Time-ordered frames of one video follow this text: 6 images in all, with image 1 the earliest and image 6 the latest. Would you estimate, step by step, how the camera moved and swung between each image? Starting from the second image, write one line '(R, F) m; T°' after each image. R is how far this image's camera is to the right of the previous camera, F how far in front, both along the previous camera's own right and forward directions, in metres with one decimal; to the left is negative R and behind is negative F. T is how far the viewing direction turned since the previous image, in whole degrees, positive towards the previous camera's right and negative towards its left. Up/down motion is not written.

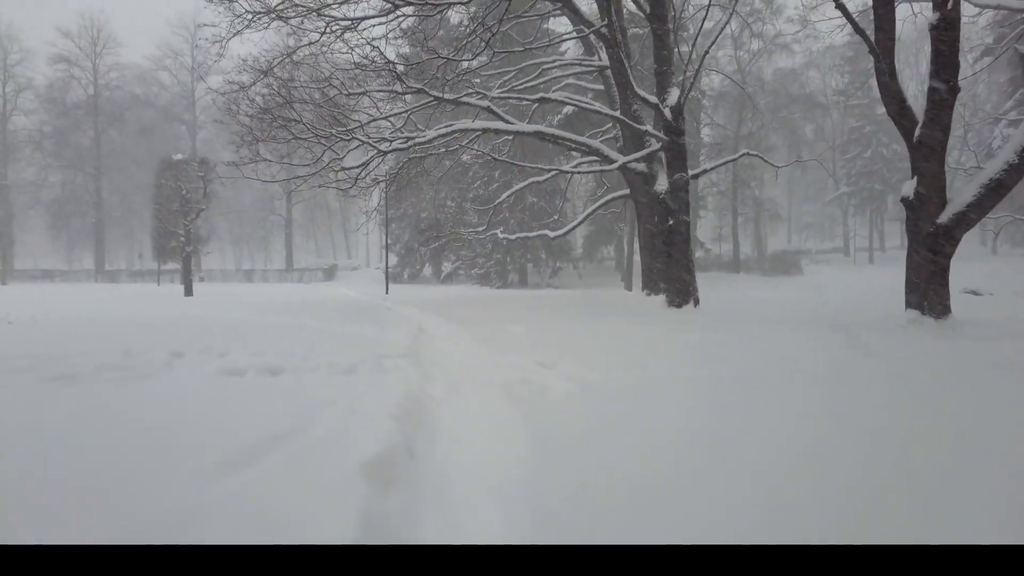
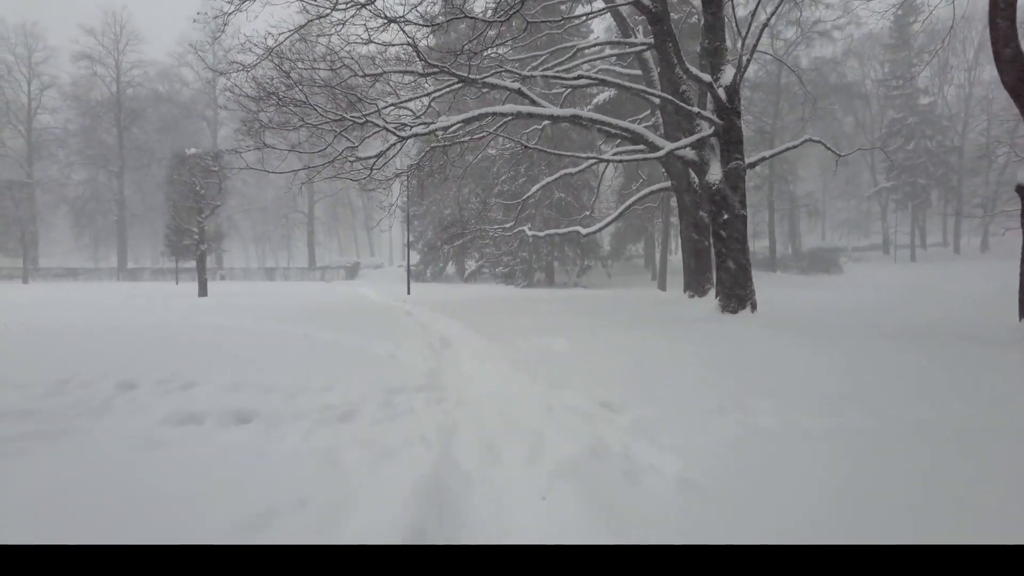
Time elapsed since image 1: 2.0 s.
(-0.1, +0.5) m; -2°
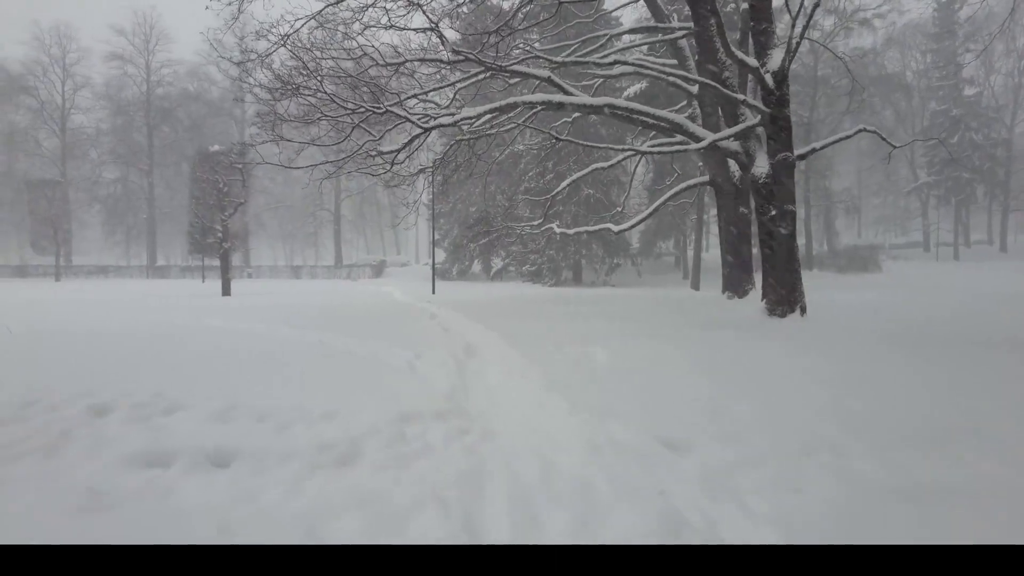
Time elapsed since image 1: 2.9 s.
(0.0, +0.3) m; -3°
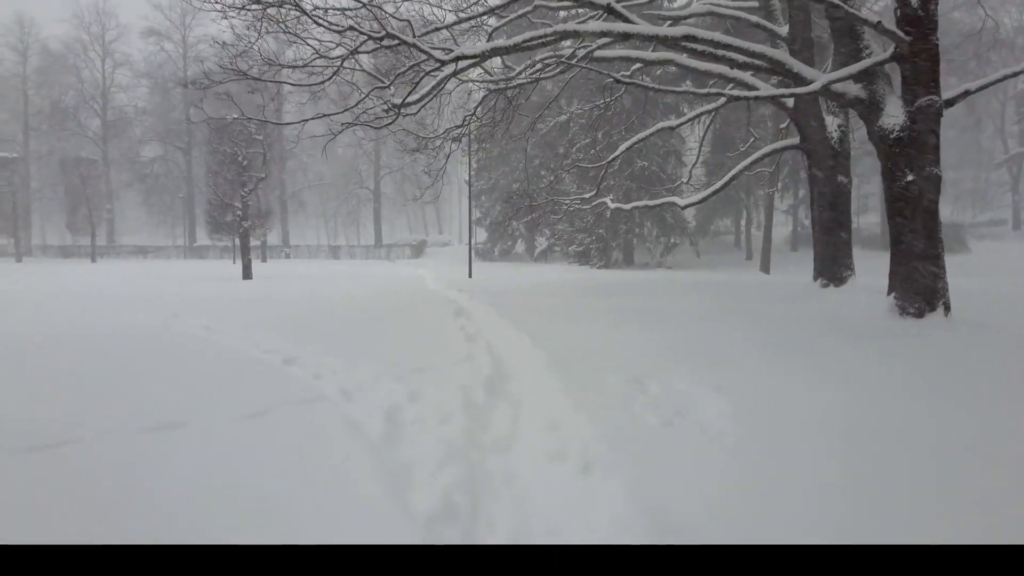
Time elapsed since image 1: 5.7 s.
(0.0, +0.8) m; -5°
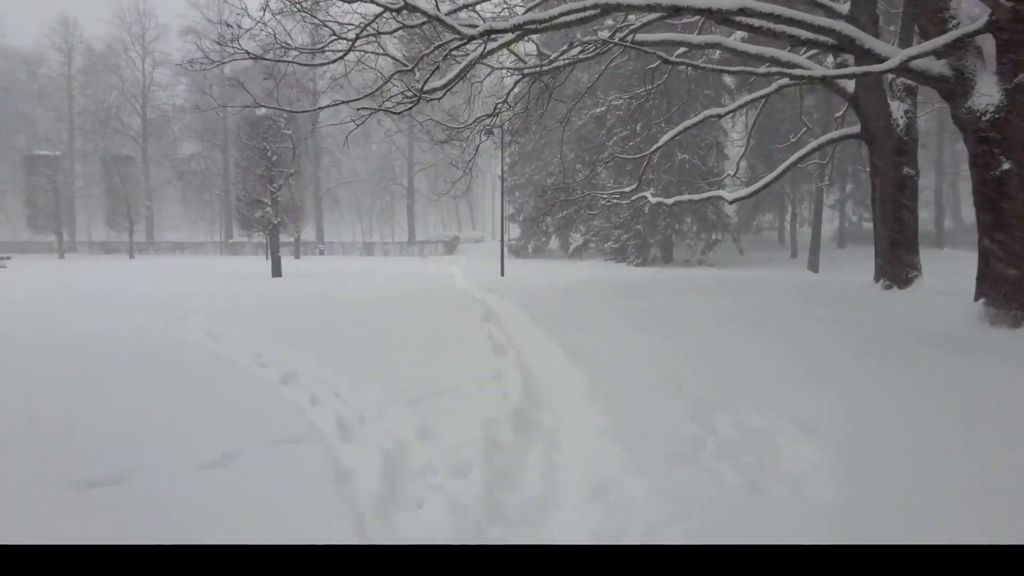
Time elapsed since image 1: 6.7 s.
(0.0, +0.3) m; -3°
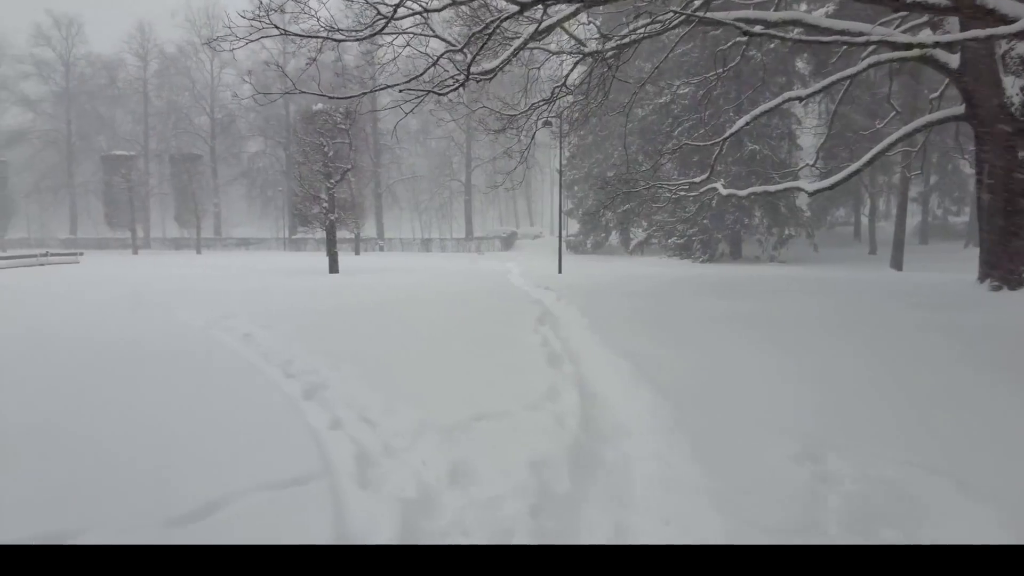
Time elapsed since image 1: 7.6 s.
(-0.1, +0.2) m; -5°
